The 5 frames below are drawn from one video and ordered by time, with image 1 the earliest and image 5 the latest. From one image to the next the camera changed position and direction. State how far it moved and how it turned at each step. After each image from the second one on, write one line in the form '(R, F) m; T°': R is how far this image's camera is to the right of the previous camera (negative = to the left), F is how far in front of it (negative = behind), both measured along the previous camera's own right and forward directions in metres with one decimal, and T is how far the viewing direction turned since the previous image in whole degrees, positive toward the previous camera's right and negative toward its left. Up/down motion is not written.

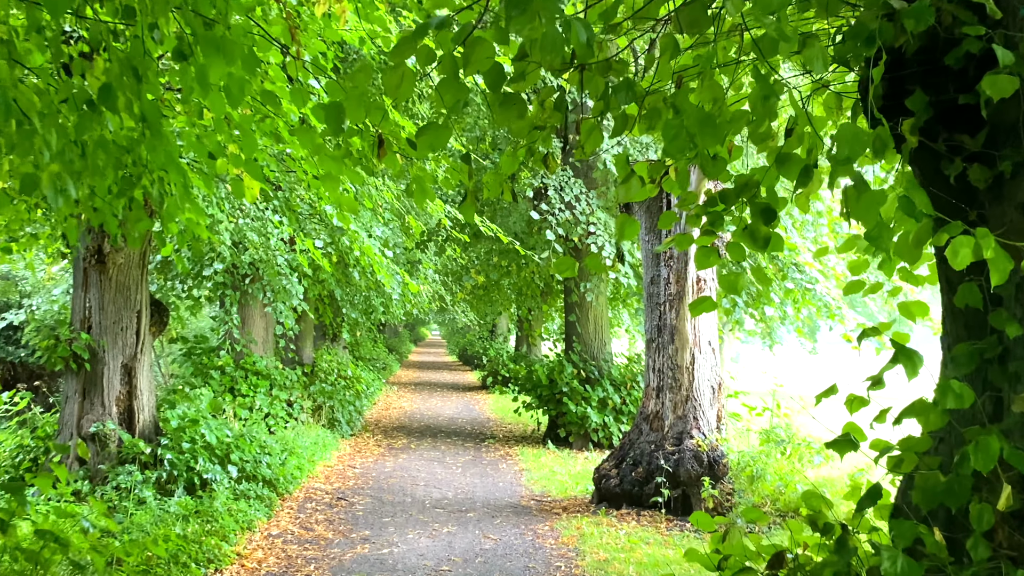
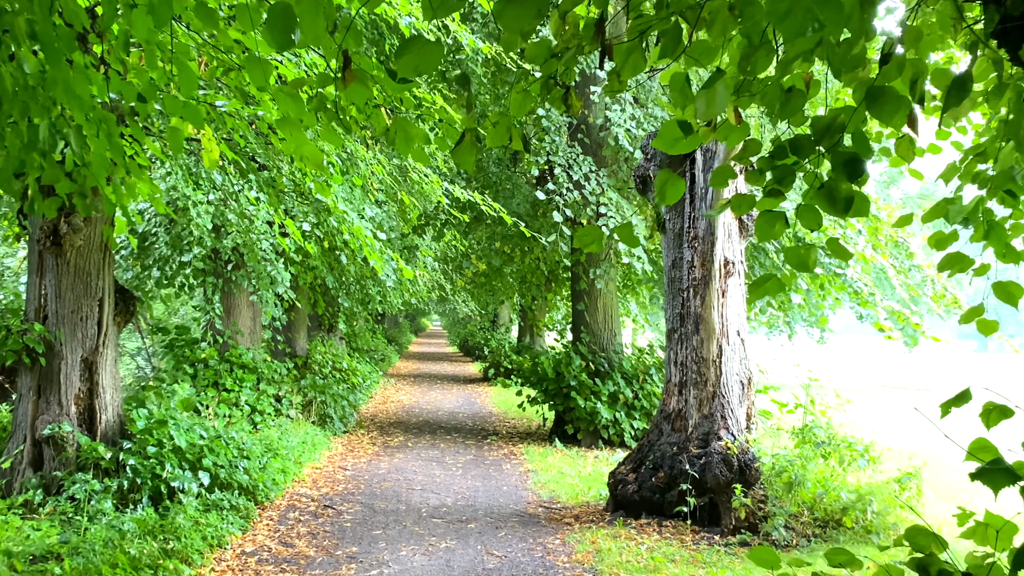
(0.0, +0.6) m; 0°
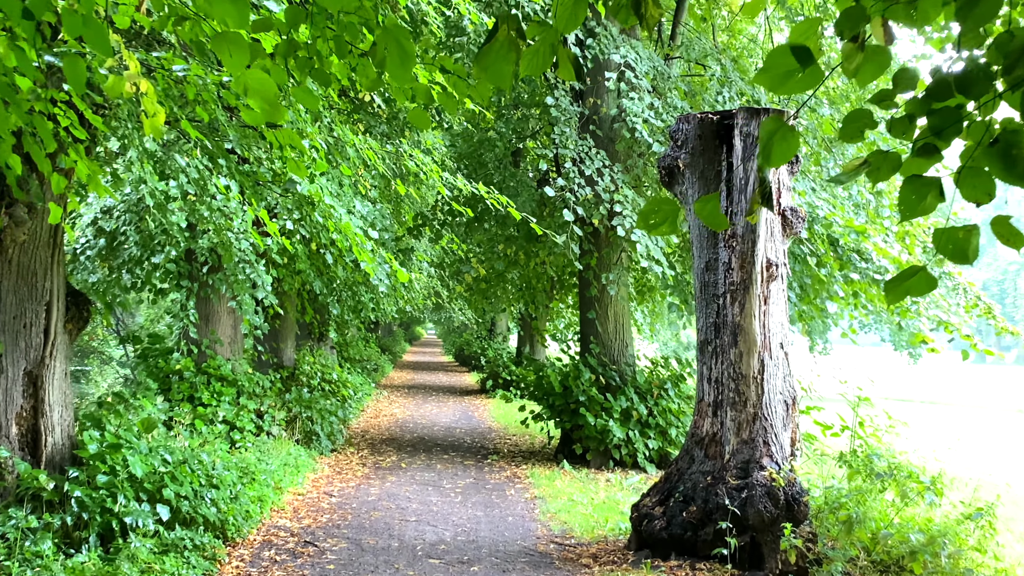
(-0.1, +0.7) m; 0°
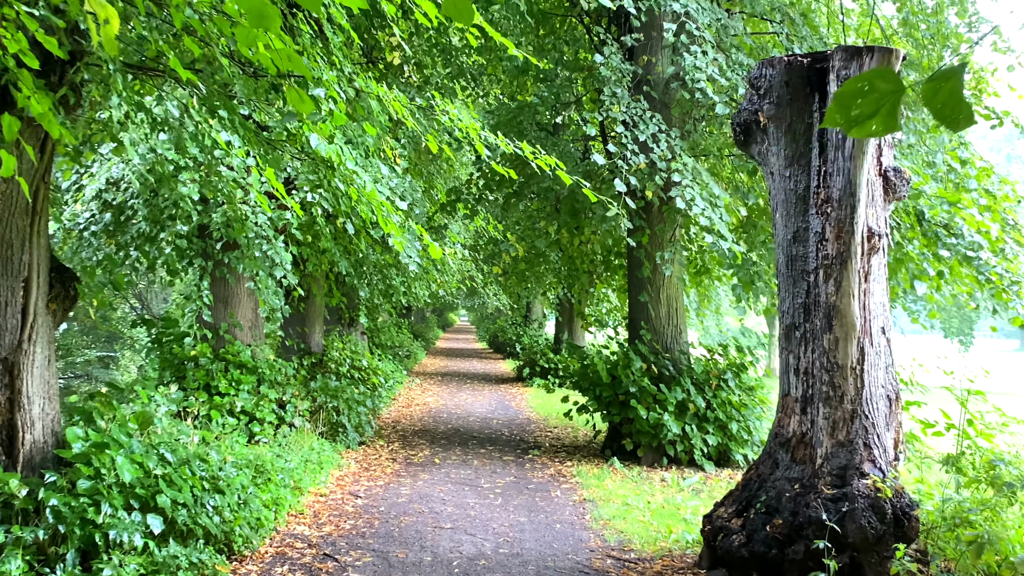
(-0.1, +0.7) m; -2°
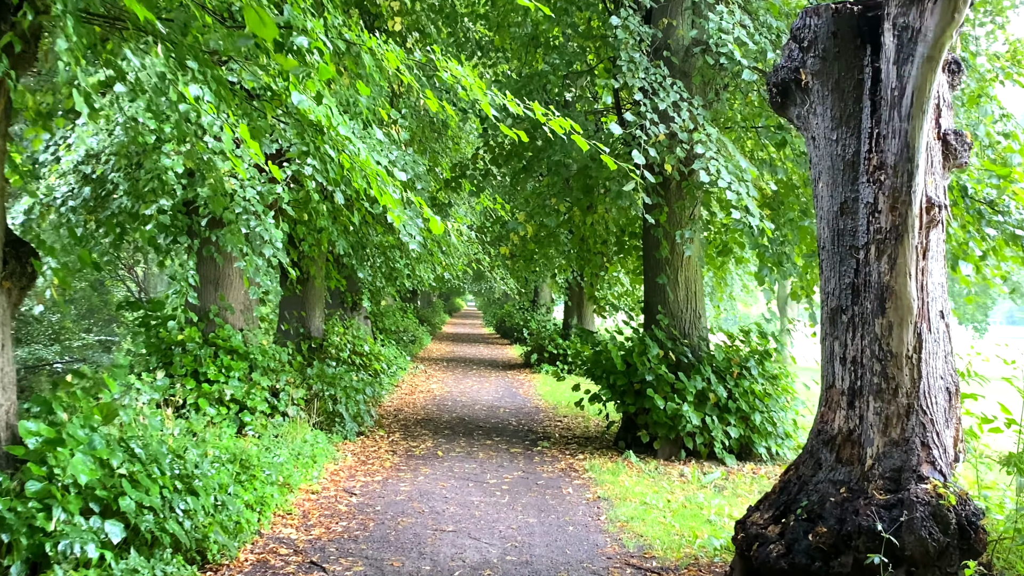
(0.0, +0.5) m; 0°
